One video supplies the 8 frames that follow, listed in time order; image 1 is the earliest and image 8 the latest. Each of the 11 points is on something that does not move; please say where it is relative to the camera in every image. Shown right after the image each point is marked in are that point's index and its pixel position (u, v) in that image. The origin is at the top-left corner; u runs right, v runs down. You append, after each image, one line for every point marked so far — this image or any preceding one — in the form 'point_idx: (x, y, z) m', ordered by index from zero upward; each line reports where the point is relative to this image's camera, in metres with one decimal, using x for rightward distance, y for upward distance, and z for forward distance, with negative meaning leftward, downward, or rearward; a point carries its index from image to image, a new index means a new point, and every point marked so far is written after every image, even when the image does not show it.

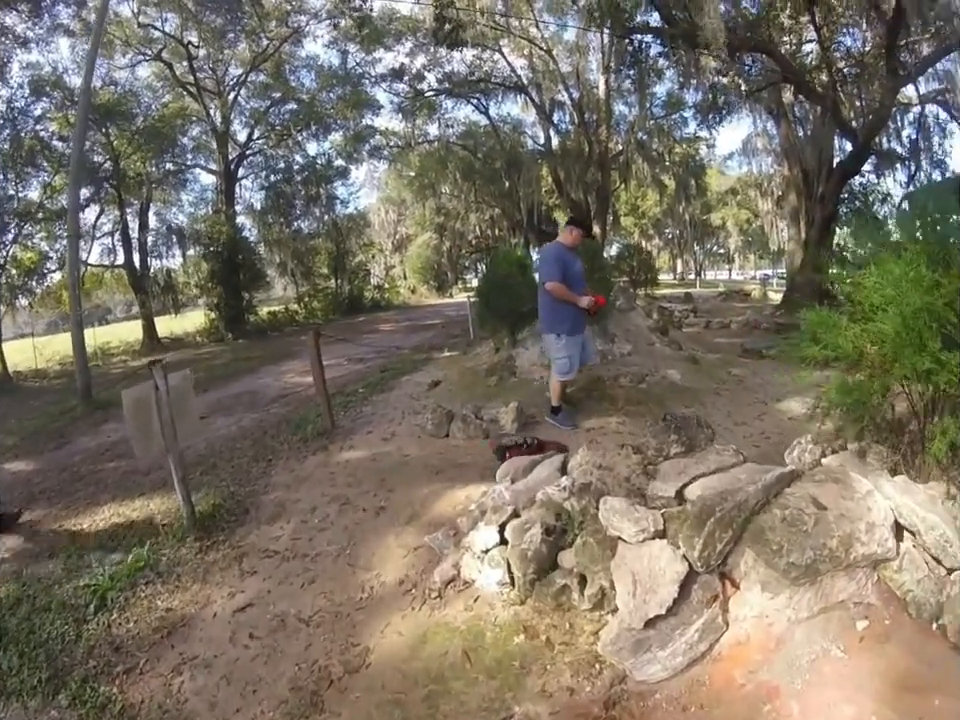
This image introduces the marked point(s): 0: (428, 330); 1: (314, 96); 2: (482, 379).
0: (-1.2, +0.7, +16.7) m
1: (-4.1, +6.8, +18.9) m
2: (0.0, -0.2, +8.4) m
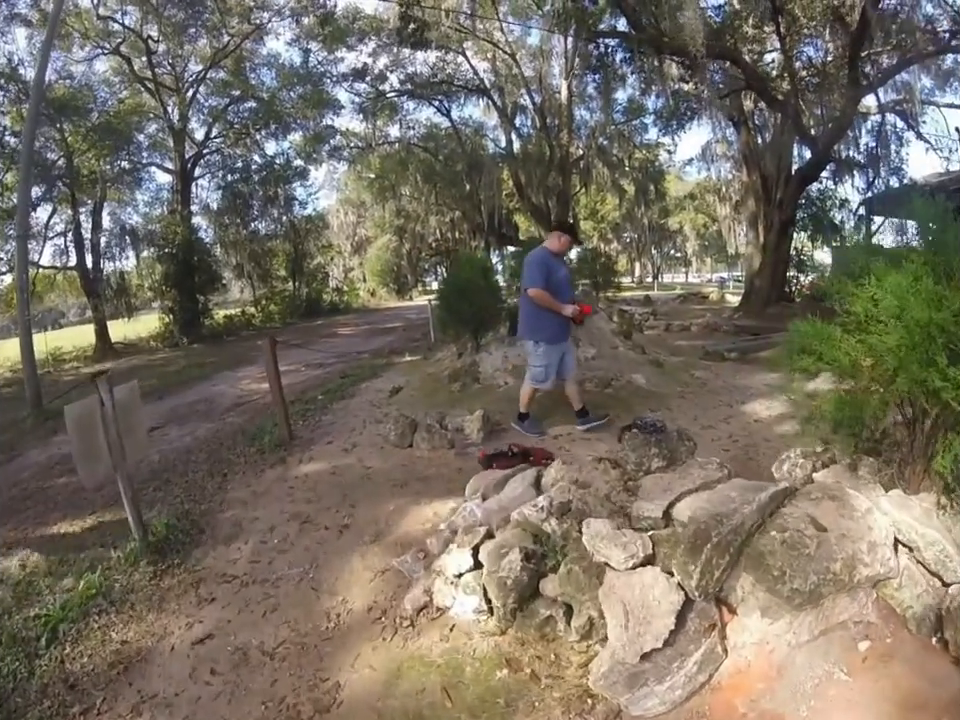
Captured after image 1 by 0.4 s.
0: (-2.1, +0.6, +16.5) m
1: (-5.0, +6.7, +18.5) m
2: (-0.4, -0.3, +8.3) m
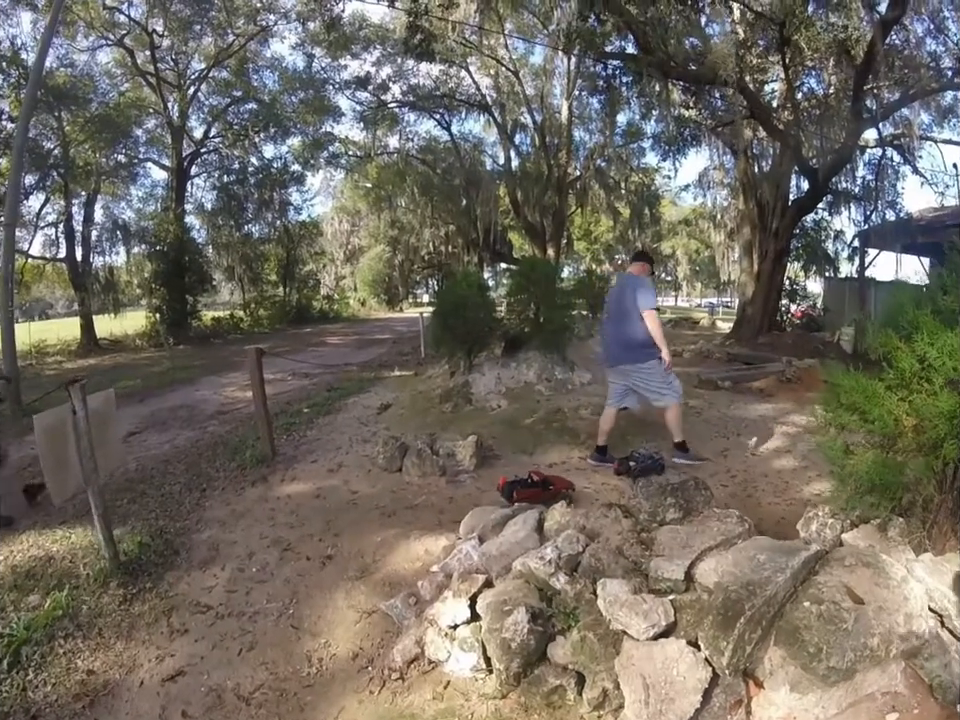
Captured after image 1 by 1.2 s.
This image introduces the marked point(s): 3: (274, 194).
0: (-2.3, +0.3, +16.3) m
1: (-5.0, +6.5, +18.3) m
2: (-0.5, -0.5, +8.1) m
3: (-5.4, +4.4, +19.4) m
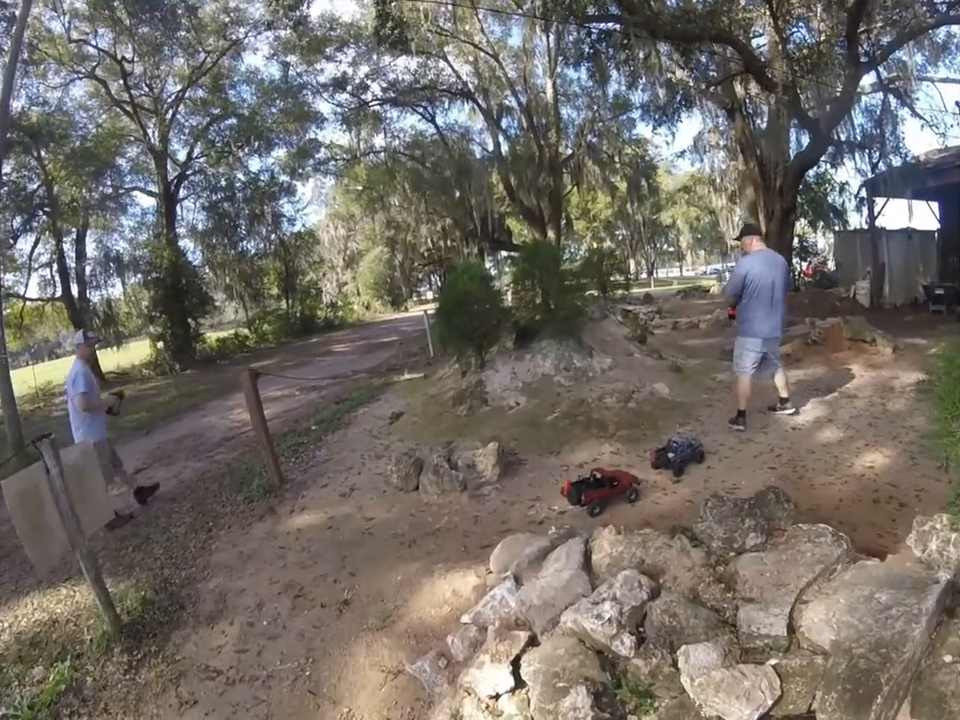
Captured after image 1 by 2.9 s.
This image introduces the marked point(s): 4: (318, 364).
0: (-2.1, +0.2, +15.8) m
1: (-5.4, +6.1, +17.9) m
2: (-0.3, -0.5, +7.6) m
3: (-5.5, +4.0, +19.0) m
4: (-3.3, -0.1, +14.7) m
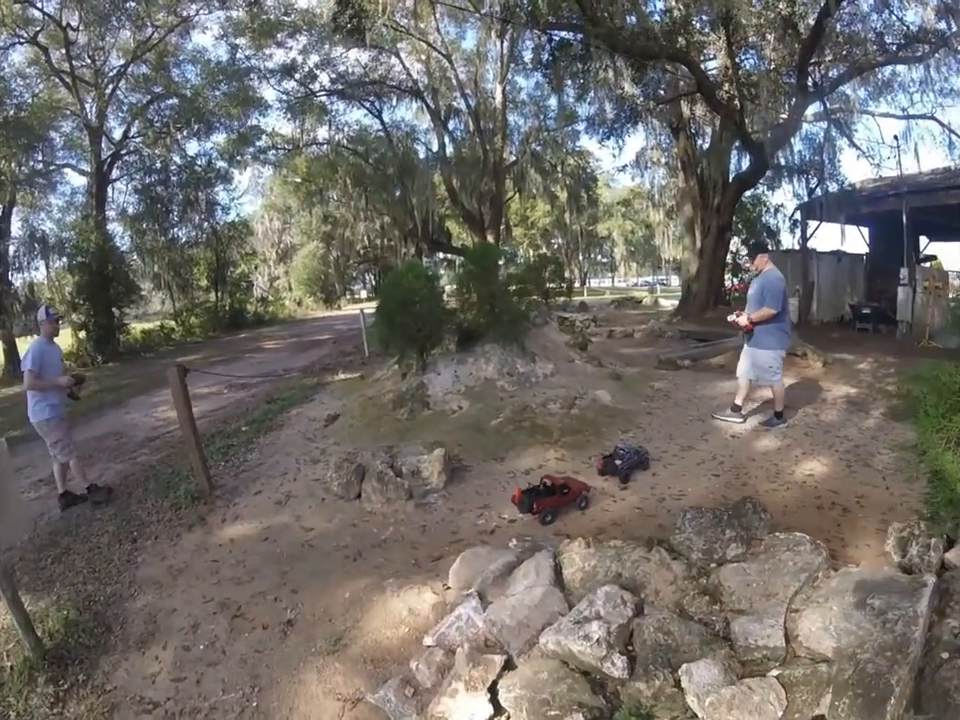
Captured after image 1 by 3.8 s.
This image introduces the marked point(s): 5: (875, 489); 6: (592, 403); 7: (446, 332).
0: (-3.4, +0.3, +15.5) m
1: (-6.7, +6.3, +17.2) m
2: (-0.9, -0.5, +7.4) m
3: (-7.0, +4.1, +18.3) m
4: (-4.5, 0.0, +14.2) m
5: (+3.2, -1.0, +5.9) m
6: (+1.1, -0.4, +7.1) m
7: (-0.4, +0.3, +8.1) m
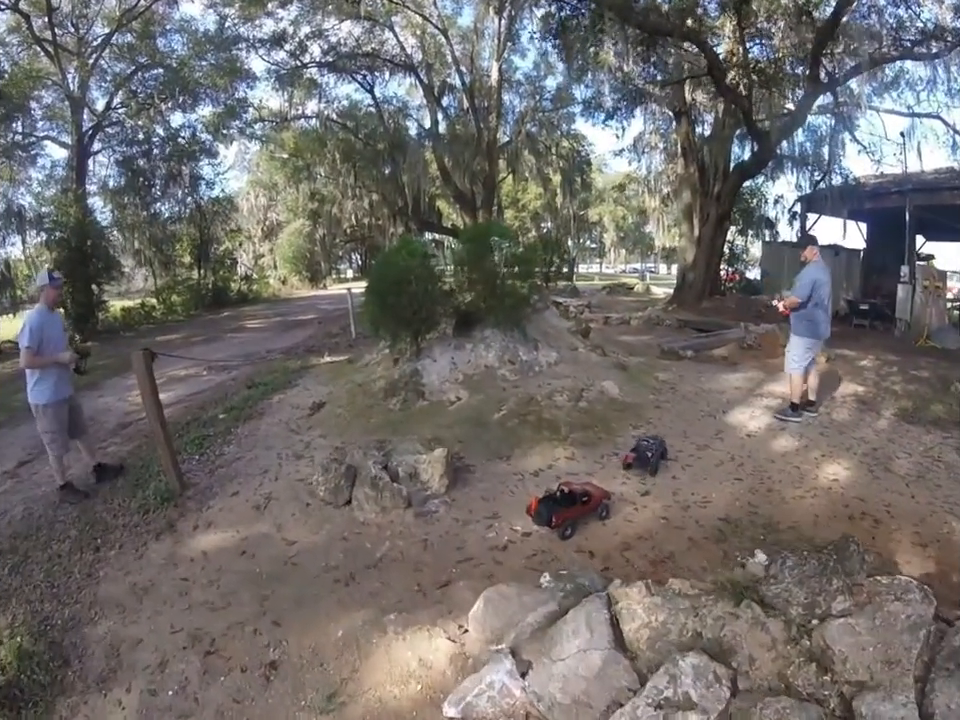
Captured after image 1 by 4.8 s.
0: (-3.5, +0.6, +14.9) m
1: (-6.7, +6.7, +16.4) m
2: (-0.9, -0.4, +6.9) m
3: (-7.1, +4.7, +17.6) m
4: (-4.6, +0.3, +13.6) m
5: (+3.2, -1.0, +5.5) m
6: (+1.1, -0.3, +6.7) m
7: (-0.4, +0.5, +7.6) m
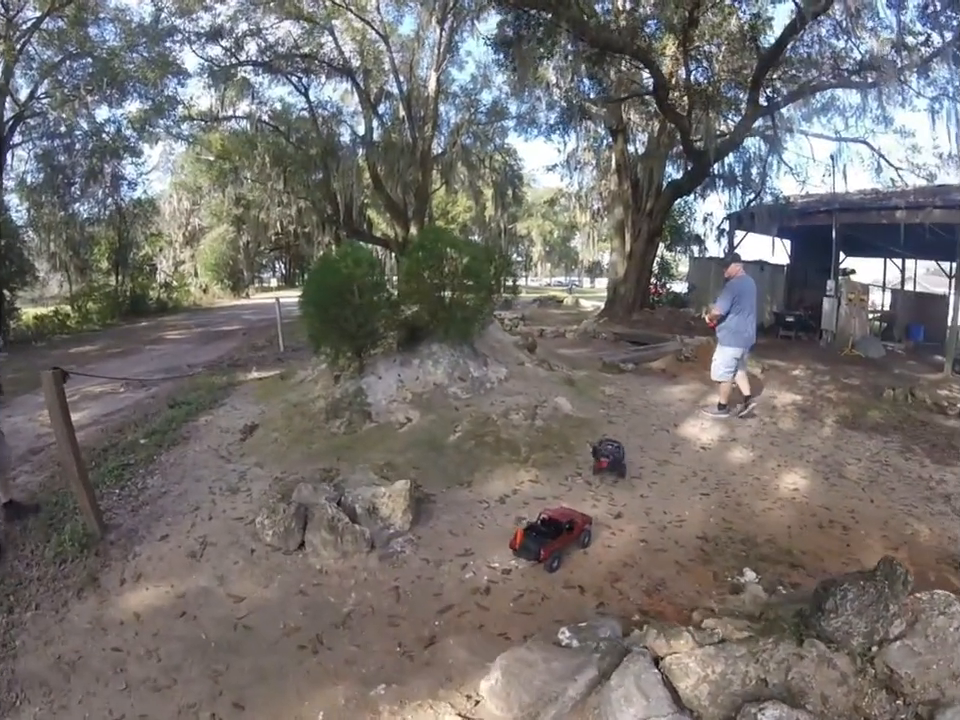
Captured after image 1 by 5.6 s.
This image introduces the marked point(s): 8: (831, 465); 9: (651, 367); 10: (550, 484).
0: (-4.7, +0.3, +14.2) m
1: (-8.2, +6.4, +15.5) m
2: (-1.3, -0.5, +6.5) m
3: (-8.6, +4.3, +16.6) m
4: (-5.7, 0.0, +12.8) m
5: (+2.9, -1.1, +5.5) m
6: (+0.7, -0.5, +6.5) m
7: (-0.9, +0.3, +7.2) m
8: (+3.3, -1.0, +7.0) m
9: (+2.6, -0.1, +10.9) m
10: (+0.5, -0.8, +5.0) m
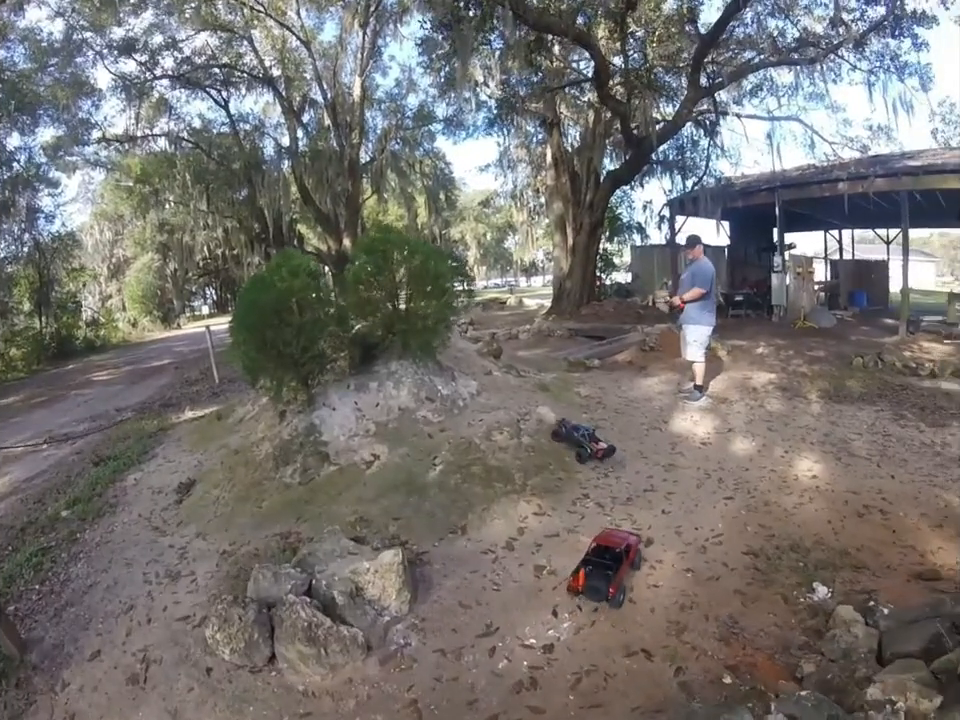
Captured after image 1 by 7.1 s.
0: (-5.5, -0.4, +13.1) m
1: (-9.7, +5.2, +14.2) m
2: (-1.5, -0.8, +5.7) m
3: (-10.0, +3.0, +15.2) m
4: (-6.4, -0.8, +11.6) m
5: (+2.8, -0.9, +5.0) m
6: (+0.5, -0.5, +5.8) m
7: (-1.2, 0.0, +6.4) m
8: (+3.2, -0.8, +6.5) m
9: (+2.0, 0.0, +10.4) m
10: (+0.5, -0.9, +4.3) m
